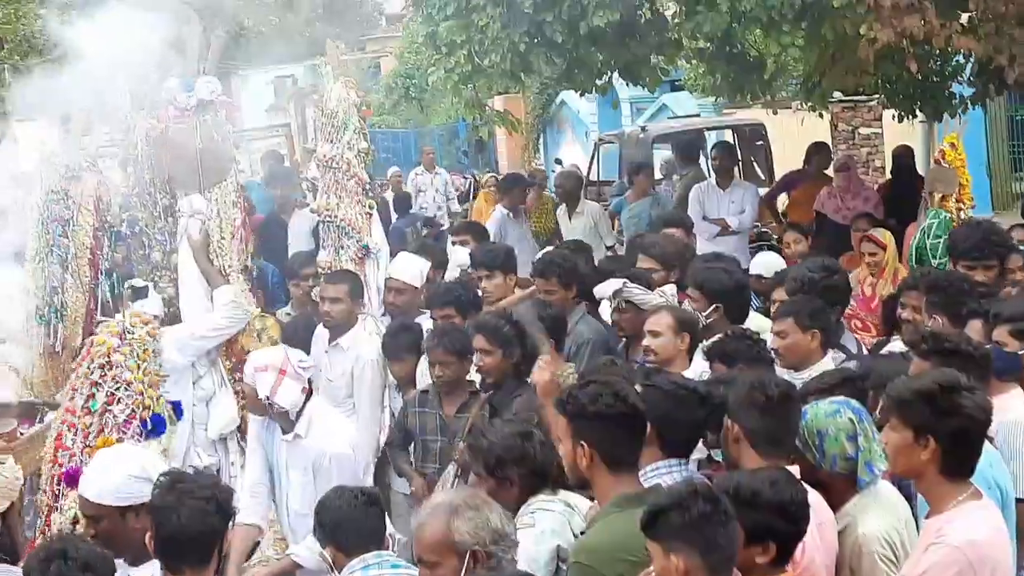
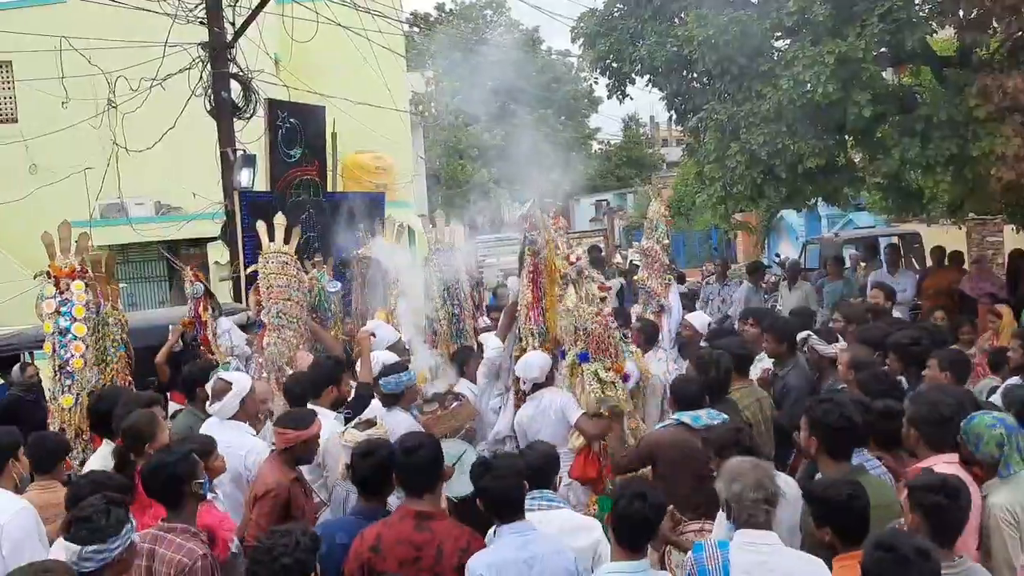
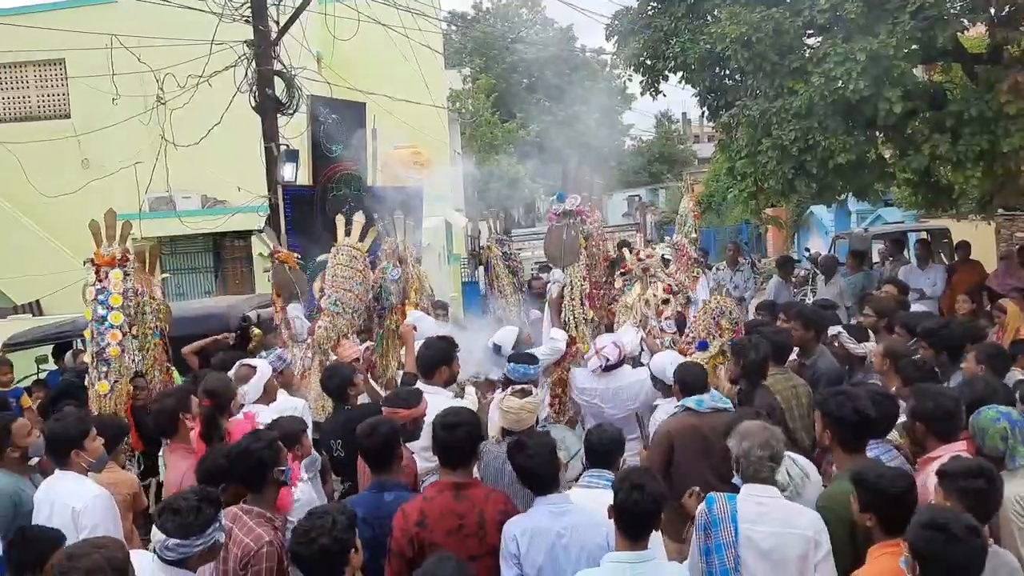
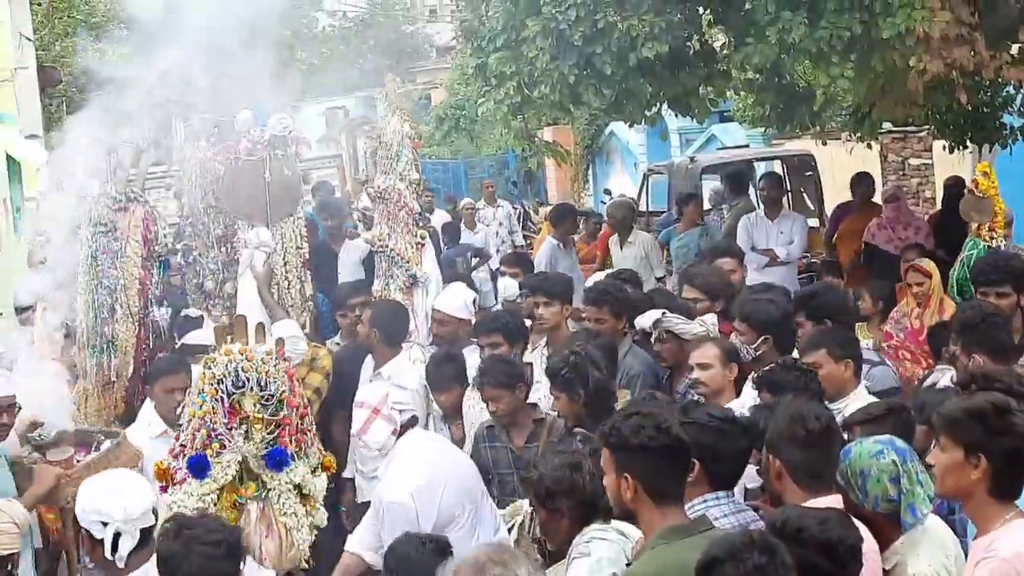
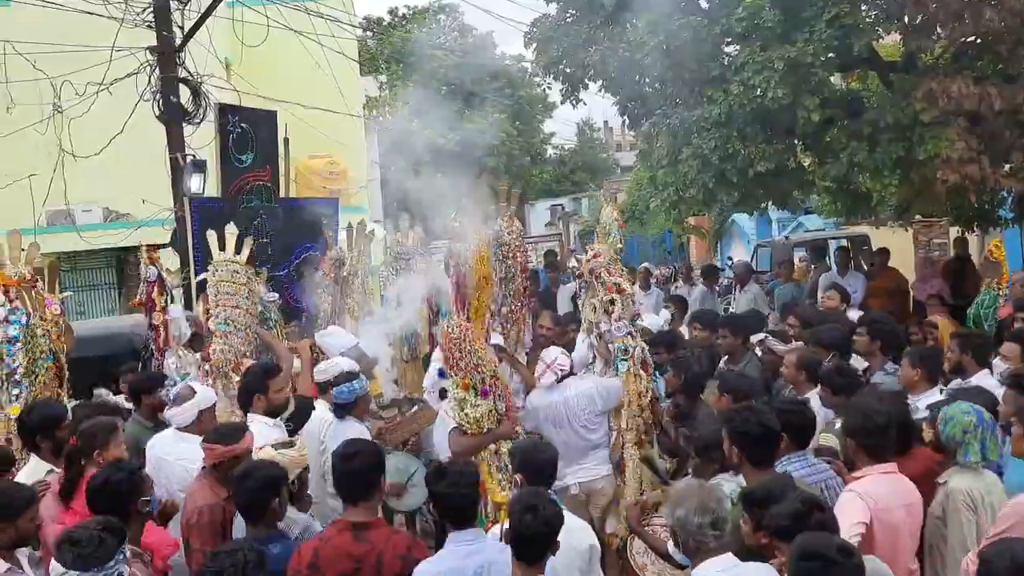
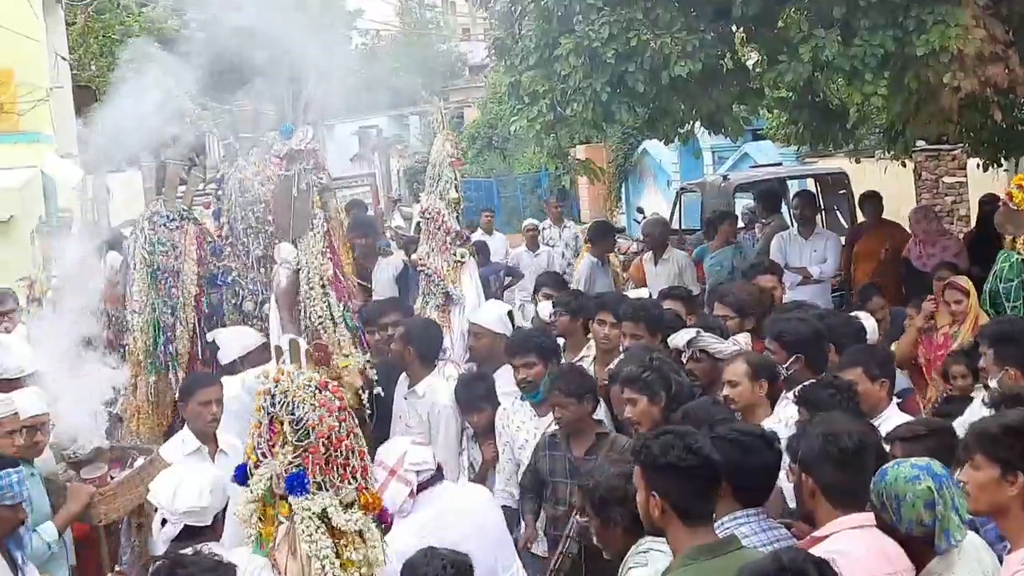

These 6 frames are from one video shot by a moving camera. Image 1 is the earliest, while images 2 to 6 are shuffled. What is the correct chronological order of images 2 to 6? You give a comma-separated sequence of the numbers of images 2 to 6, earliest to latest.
4, 6, 5, 2, 3
